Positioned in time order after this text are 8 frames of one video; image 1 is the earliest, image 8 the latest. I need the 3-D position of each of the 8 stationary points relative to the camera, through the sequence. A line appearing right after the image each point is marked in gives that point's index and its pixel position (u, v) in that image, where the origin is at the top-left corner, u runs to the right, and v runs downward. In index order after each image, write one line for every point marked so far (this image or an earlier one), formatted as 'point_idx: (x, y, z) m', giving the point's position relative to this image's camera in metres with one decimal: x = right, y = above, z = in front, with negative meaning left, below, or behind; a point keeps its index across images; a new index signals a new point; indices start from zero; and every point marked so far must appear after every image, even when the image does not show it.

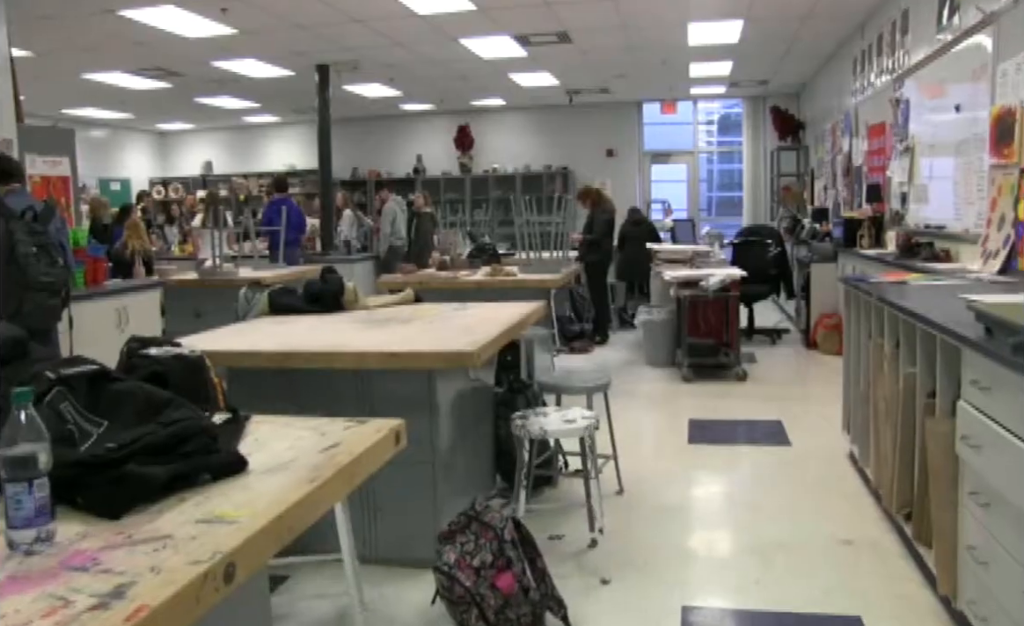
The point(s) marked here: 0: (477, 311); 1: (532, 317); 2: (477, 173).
0: (-0.2, 0.0, +4.0) m
1: (+0.1, 0.0, +4.0) m
2: (-0.4, +2.2, +13.7) m
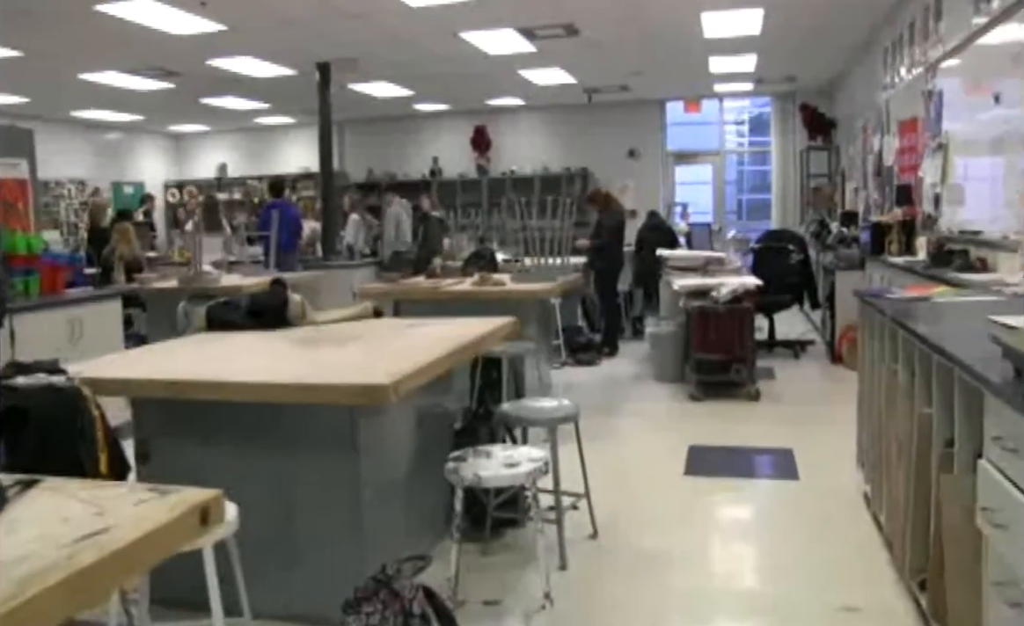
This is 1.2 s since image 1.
0: (-0.3, -0.1, +3.5) m
1: (-0.1, -0.1, +3.5) m
2: (-0.2, +2.1, +13.3) m
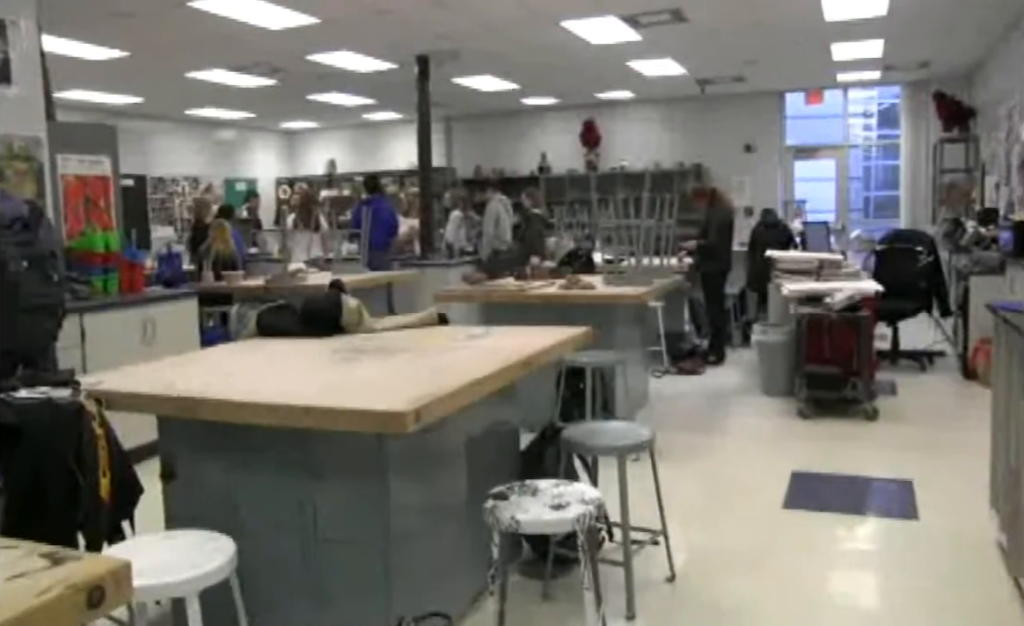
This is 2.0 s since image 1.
0: (-0.1, -0.1, +3.2) m
1: (+0.2, -0.1, +3.1) m
2: (+1.4, +2.1, +12.8) m
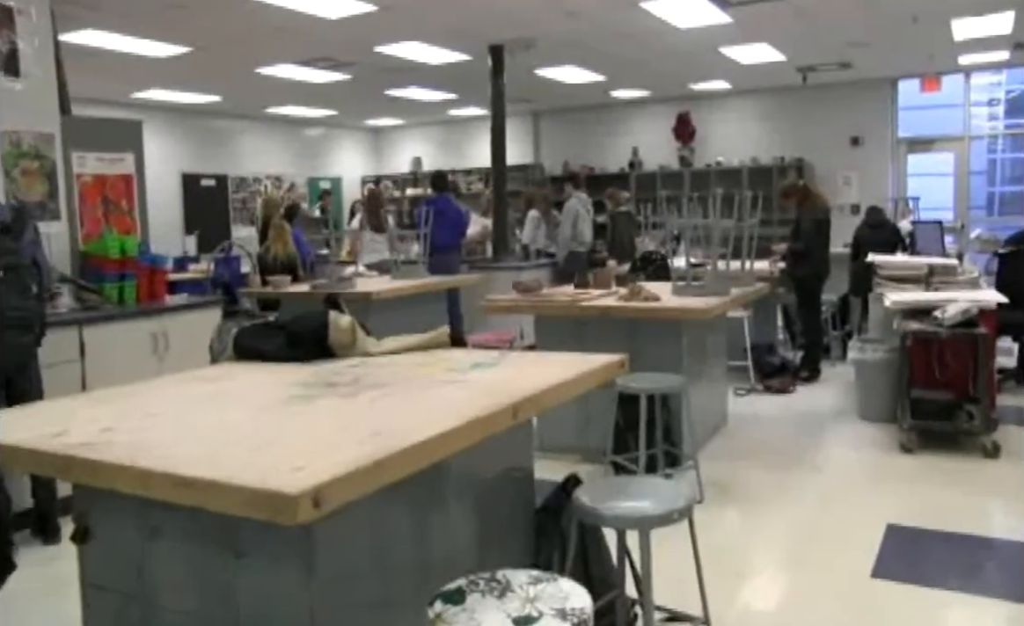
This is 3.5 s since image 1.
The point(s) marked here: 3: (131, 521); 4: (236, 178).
0: (-0.1, -0.2, +2.6) m
1: (+0.2, -0.2, +2.5) m
2: (+2.6, +2.0, +12.0) m
3: (-0.9, -0.5, +2.1) m
4: (-4.1, +2.0, +12.9) m
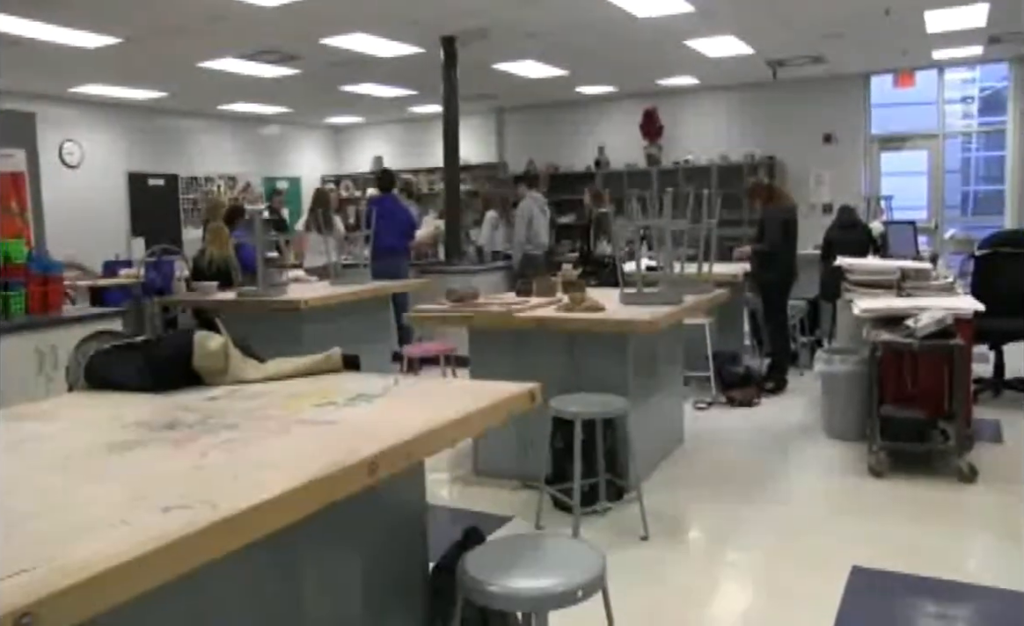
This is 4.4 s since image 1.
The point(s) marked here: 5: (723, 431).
0: (-0.3, -0.2, +2.1) m
1: (-0.1, -0.3, +2.1) m
2: (+2.1, +2.0, +11.6) m
3: (-1.2, -0.6, +1.7) m
4: (-4.6, +1.9, +12.3) m
5: (+1.2, -0.7, +4.9) m
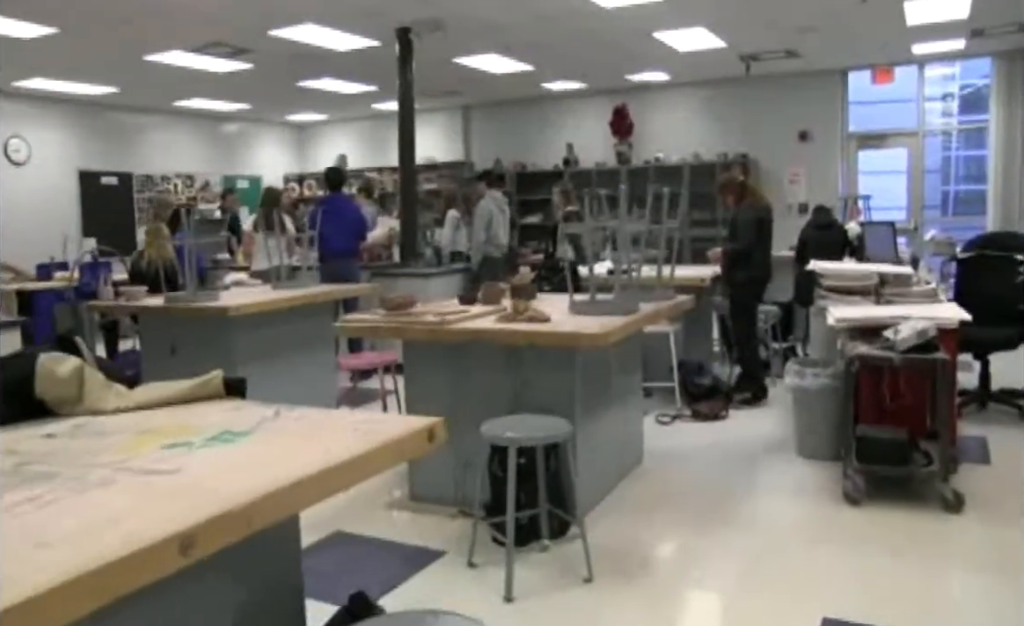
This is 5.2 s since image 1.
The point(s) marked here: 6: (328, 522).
0: (-0.6, -0.3, +1.7) m
1: (-0.3, -0.3, +1.7) m
2: (+1.6, +1.9, +11.2) m
3: (-1.4, -0.6, +1.2) m
4: (-5.1, +1.9, +11.8) m
5: (+0.9, -0.7, +4.6) m
6: (-0.8, -0.9, +3.7) m
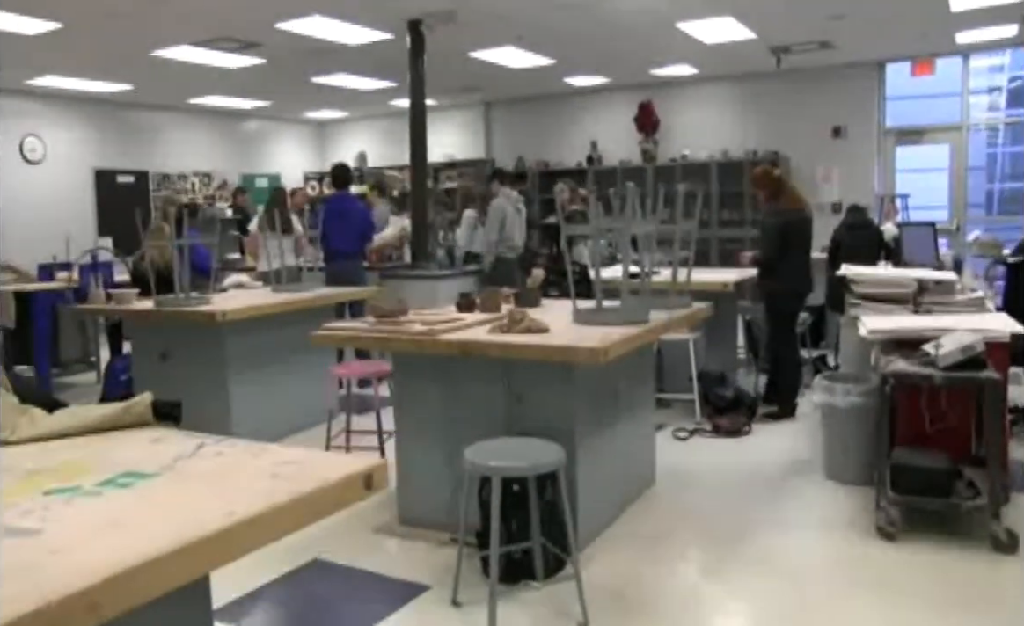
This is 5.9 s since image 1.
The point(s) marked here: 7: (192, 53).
0: (-0.6, -0.3, +1.4) m
1: (-0.4, -0.3, +1.4) m
2: (+1.9, +1.9, +10.9) m
3: (-1.5, -0.7, +1.0) m
4: (-4.8, +1.9, +11.7) m
5: (+0.9, -0.8, +4.2) m
6: (-0.8, -0.9, +3.4) m
7: (-3.1, +2.6, +8.5) m
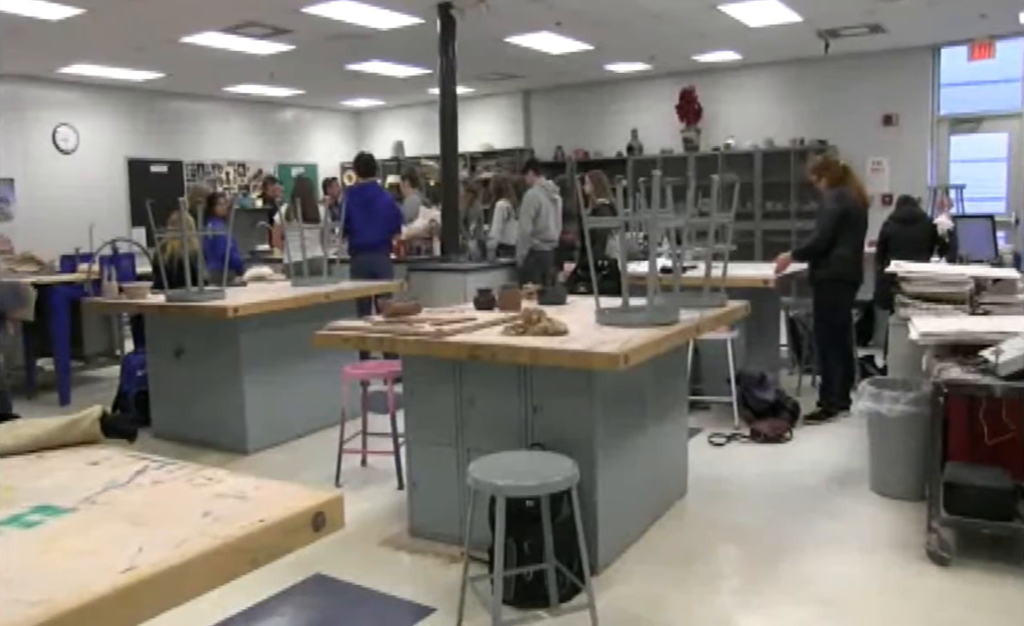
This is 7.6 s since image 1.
0: (-0.7, -0.3, +1.2) m
1: (-0.4, -0.4, +1.1) m
2: (+2.3, +2.0, +10.5) m
3: (-1.6, -0.7, +0.8) m
4: (-4.3, +2.0, +11.6) m
5: (+1.0, -0.8, +3.9) m
6: (-0.7, -0.9, +3.2) m
7: (-2.8, +2.7, +8.4) m
